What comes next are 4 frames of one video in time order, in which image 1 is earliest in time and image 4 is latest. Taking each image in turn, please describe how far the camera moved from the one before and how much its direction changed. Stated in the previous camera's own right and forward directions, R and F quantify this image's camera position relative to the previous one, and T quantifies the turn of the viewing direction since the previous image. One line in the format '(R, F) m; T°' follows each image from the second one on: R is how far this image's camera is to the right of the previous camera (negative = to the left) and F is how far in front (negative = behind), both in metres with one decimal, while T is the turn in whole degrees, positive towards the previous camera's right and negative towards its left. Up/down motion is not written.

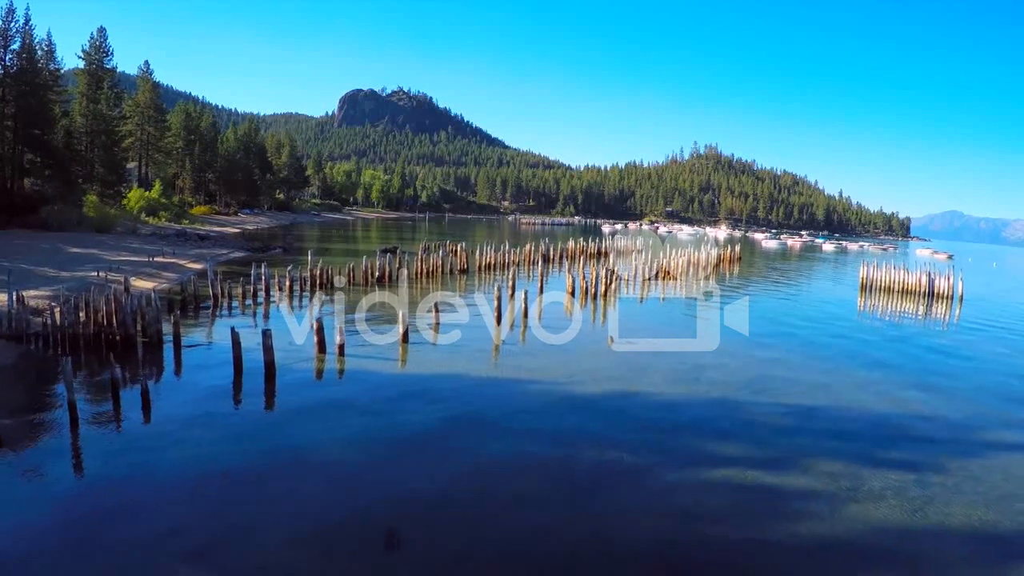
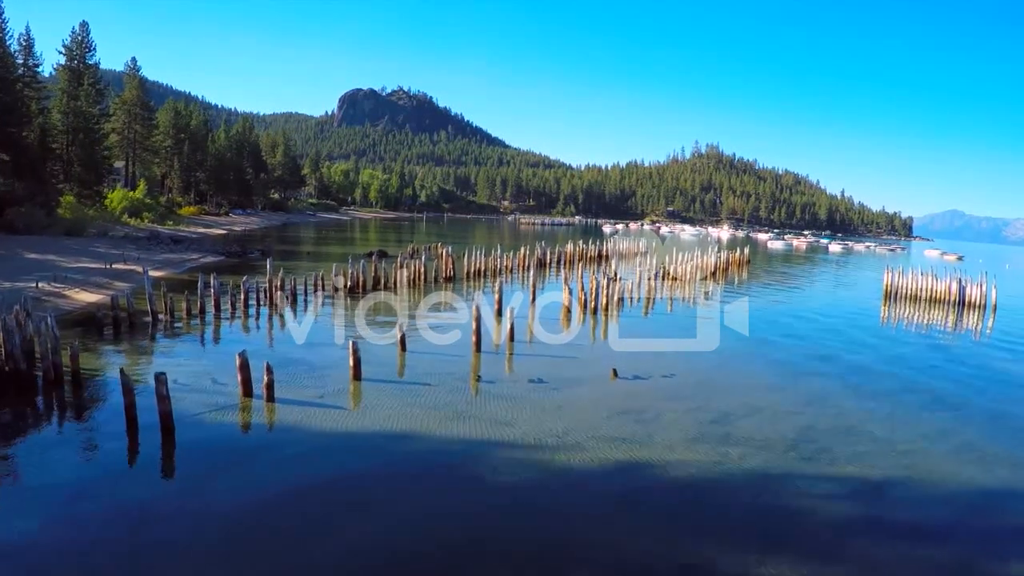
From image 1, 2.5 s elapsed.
(+0.6, +4.4) m; 0°
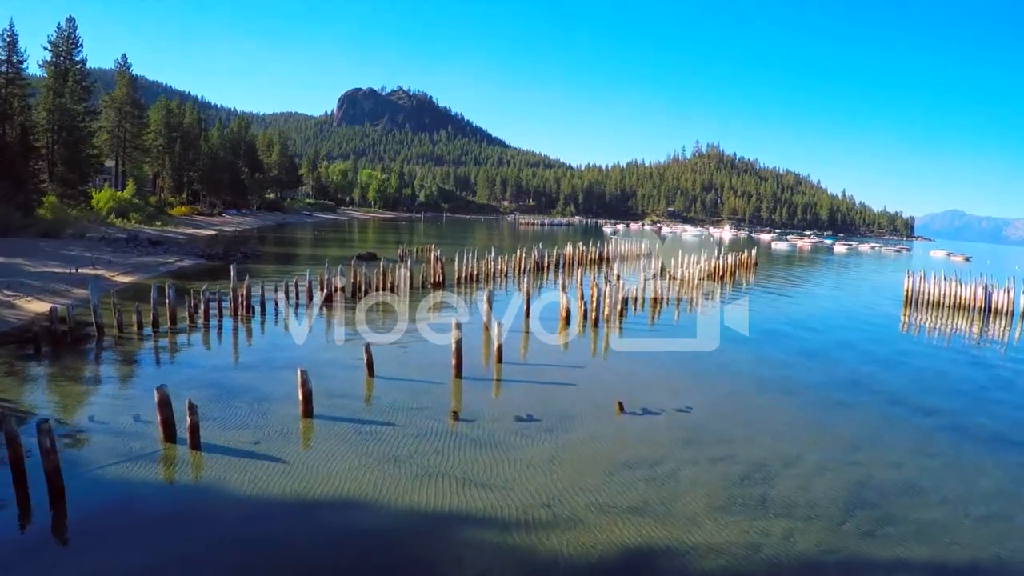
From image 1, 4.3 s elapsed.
(+0.4, +3.1) m; 0°
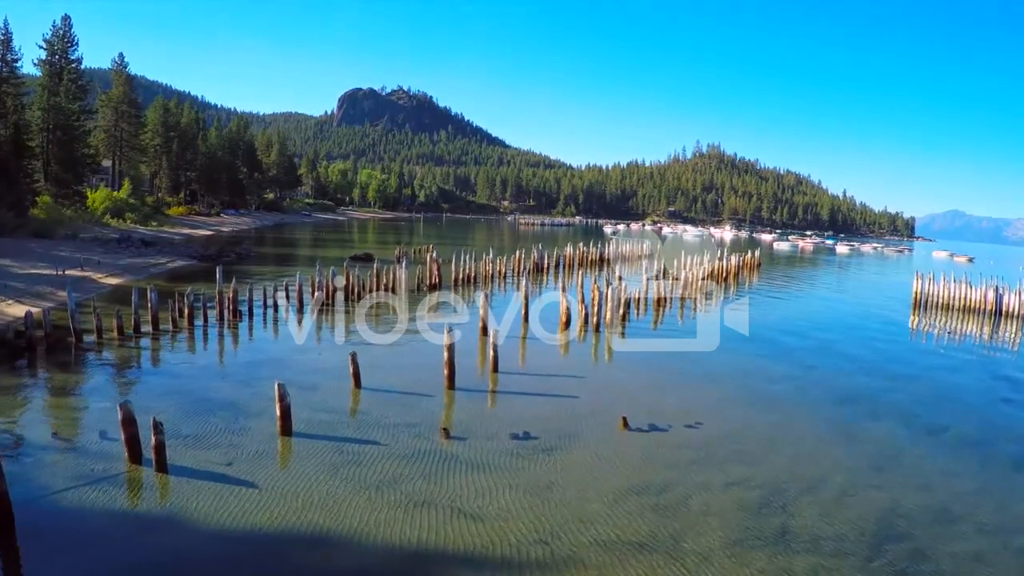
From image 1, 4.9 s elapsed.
(+0.1, +1.1) m; 0°
